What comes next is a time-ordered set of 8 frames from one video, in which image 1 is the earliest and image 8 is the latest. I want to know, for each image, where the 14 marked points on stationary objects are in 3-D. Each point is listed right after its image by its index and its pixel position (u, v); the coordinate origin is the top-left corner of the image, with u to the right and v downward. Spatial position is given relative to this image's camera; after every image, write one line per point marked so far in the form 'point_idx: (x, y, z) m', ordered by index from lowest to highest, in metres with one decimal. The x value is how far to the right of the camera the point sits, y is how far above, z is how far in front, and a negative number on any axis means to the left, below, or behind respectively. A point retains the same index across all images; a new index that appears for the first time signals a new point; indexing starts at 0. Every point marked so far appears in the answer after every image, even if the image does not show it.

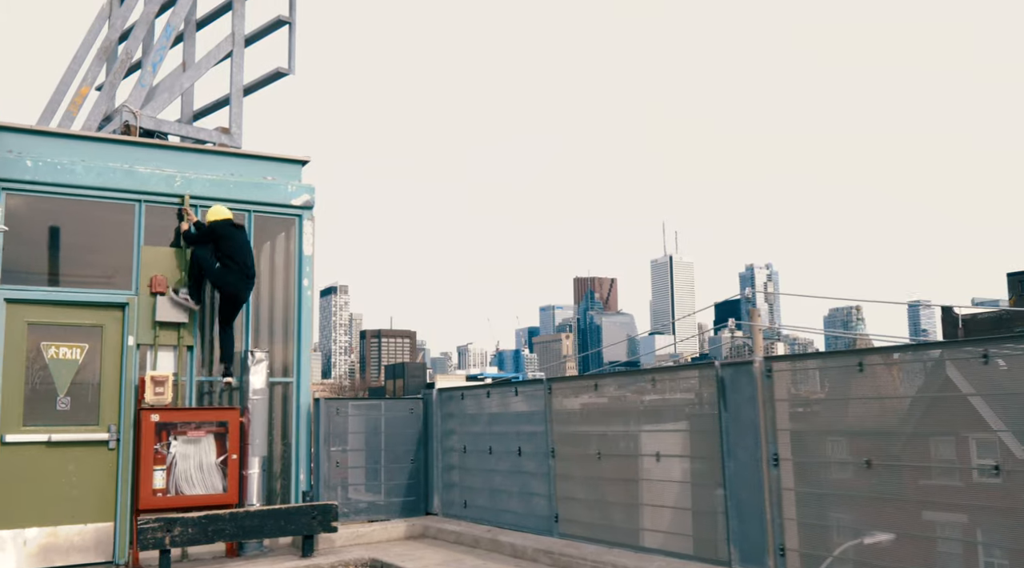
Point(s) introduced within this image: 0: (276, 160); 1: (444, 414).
0: (-2.9, +1.5, +10.9) m
1: (-0.8, -1.7, +11.5) m
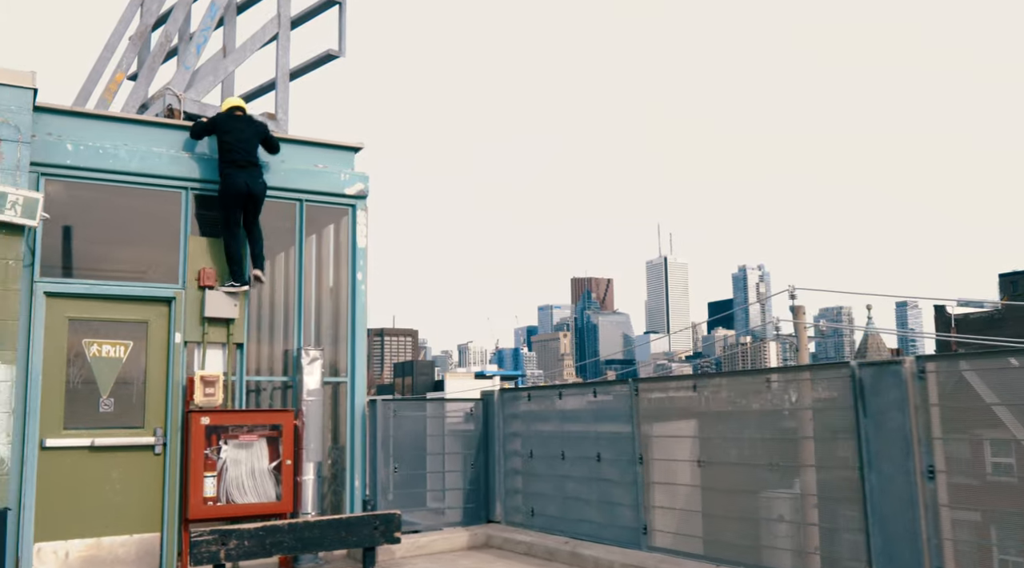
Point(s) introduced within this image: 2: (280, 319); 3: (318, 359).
0: (-2.1, +1.6, +10.3) m
1: (0.0, -1.6, +10.8) m
2: (-2.5, -0.4, +9.7) m
3: (-2.1, -0.8, +9.5) m
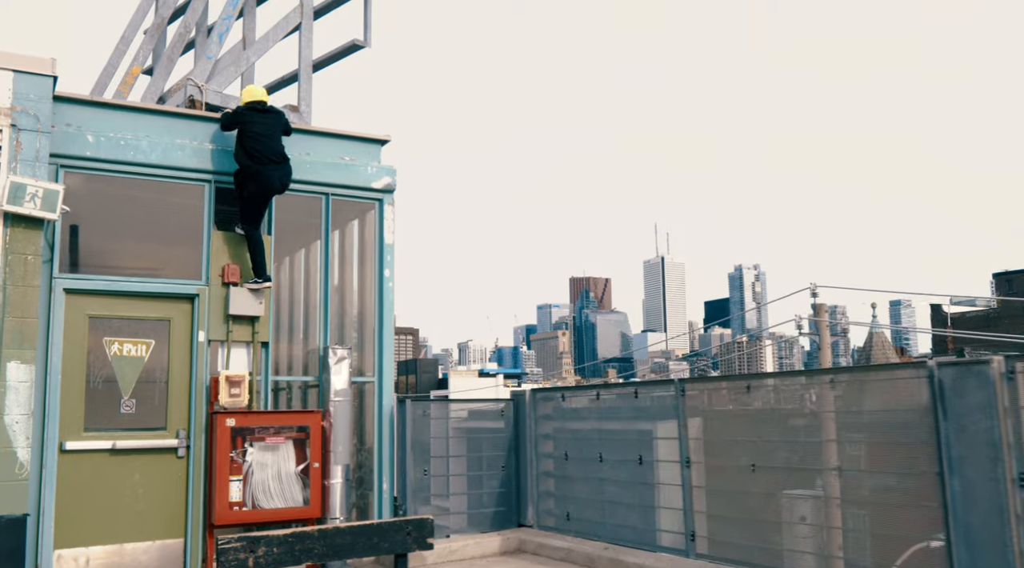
0: (-1.8, +1.6, +9.9) m
1: (+0.4, -1.6, +10.4) m
2: (-2.2, -0.3, +9.3) m
3: (-1.7, -0.8, +9.1) m
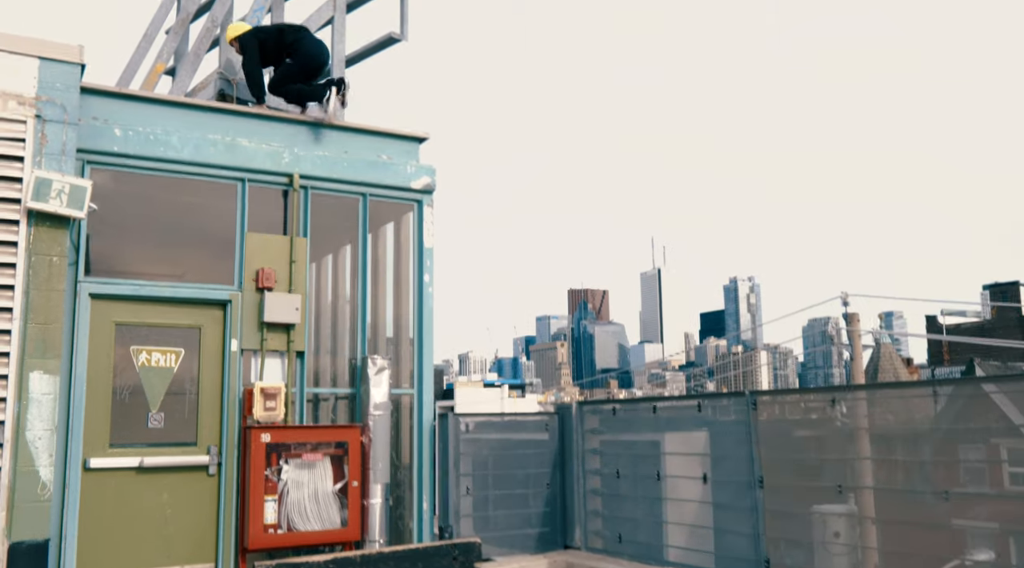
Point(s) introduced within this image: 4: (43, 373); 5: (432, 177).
0: (-1.3, +1.6, +9.4) m
1: (+0.9, -1.7, +9.8) m
2: (-1.7, -0.4, +8.8) m
3: (-1.2, -0.8, +8.6) m
4: (-3.6, -0.7, +6.8) m
5: (-0.9, +1.1, +9.5) m
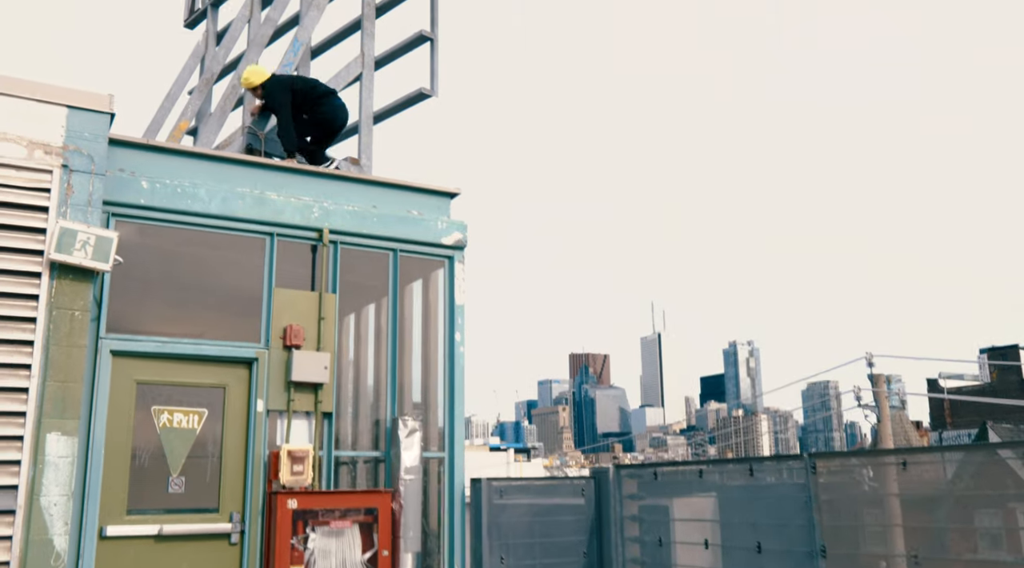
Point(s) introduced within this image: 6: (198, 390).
0: (-0.9, +1.0, +9.1) m
1: (+1.2, -2.3, +9.3) m
2: (-1.3, -0.9, +8.4) m
3: (-0.9, -1.4, +8.2) m
4: (-3.3, -1.1, +6.4) m
5: (-0.5, +0.5, +9.2) m
6: (-2.6, -0.9, +7.4) m
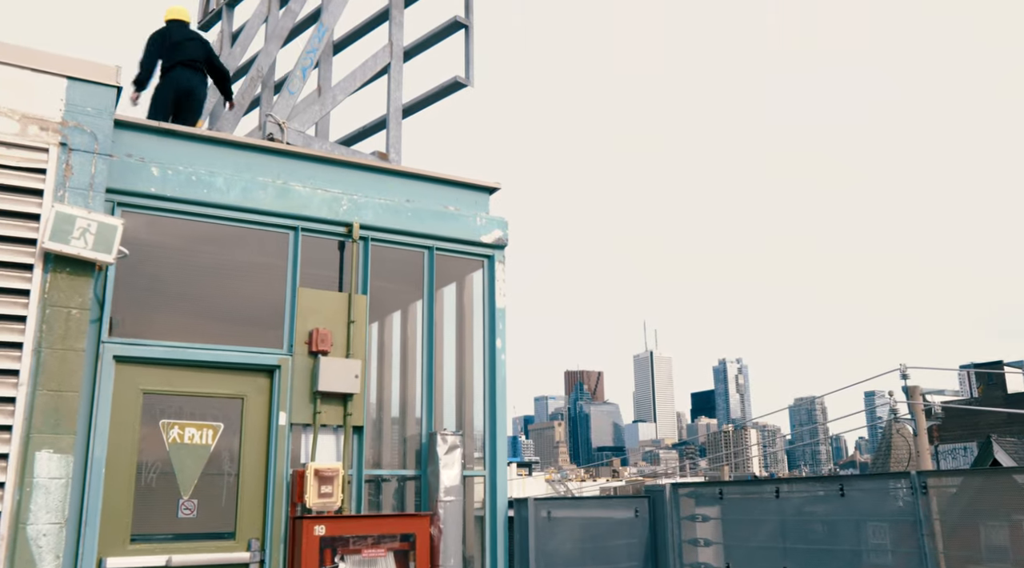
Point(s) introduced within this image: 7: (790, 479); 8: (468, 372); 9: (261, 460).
0: (-0.5, +0.9, +8.3) m
1: (+1.7, -2.3, +8.4) m
2: (-0.9, -0.9, +7.5) m
3: (-0.5, -1.4, +7.3) m
4: (-2.9, -1.1, +5.6) m
5: (-0.1, +0.5, +8.4) m
6: (-2.2, -0.9, +6.6) m
7: (+2.3, -1.7, +7.4) m
8: (-0.4, -0.8, +7.9) m
9: (-1.9, -1.3, +6.6) m
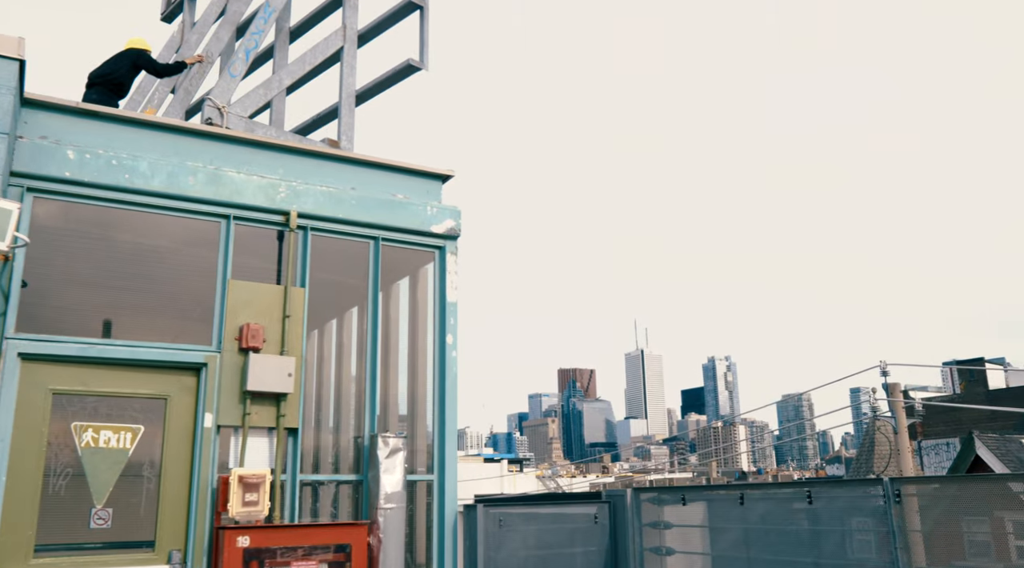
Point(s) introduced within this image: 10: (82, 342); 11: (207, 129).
0: (-0.9, +1.0, +7.8) m
1: (+1.2, -2.2, +8.0) m
2: (-1.3, -0.9, +7.1) m
3: (-0.9, -1.3, +6.8) m
4: (-3.3, -1.0, +5.1) m
5: (-0.5, +0.6, +8.0) m
6: (-2.6, -0.8, +6.1) m
7: (+1.9, -1.6, +7.0) m
8: (-0.8, -0.7, +7.5) m
9: (-2.3, -1.3, +6.1) m
10: (-2.9, -0.4, +6.0) m
11: (-2.4, +1.2, +6.9) m
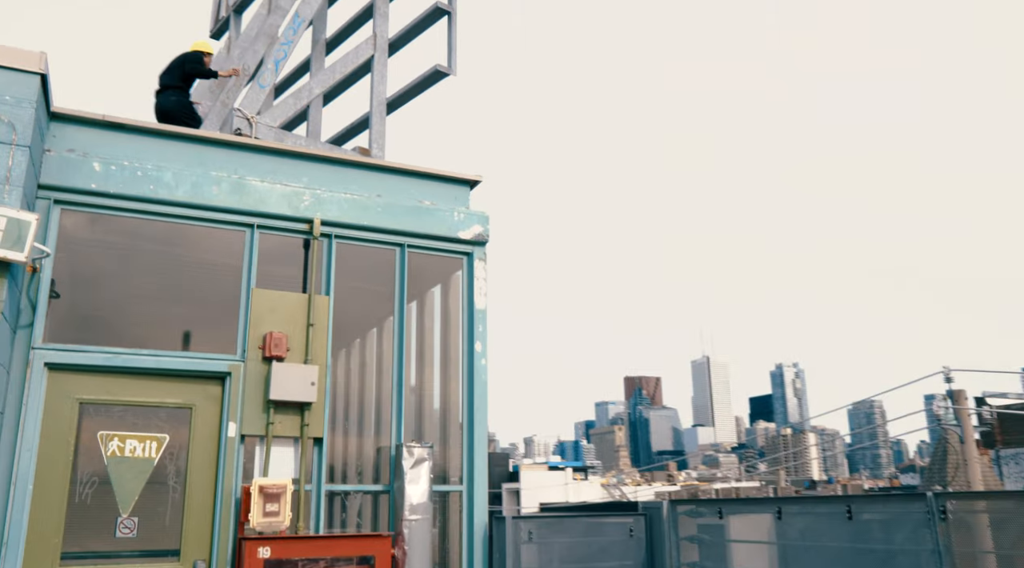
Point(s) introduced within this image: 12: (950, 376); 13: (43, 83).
0: (-0.7, +0.9, +7.8) m
1: (+1.5, -2.3, +7.7) m
2: (-1.1, -0.9, +7.0) m
3: (-0.7, -1.3, +6.7) m
4: (-3.2, -1.1, +5.1) m
5: (-0.2, +0.5, +7.9) m
6: (-2.5, -0.9, +6.1) m
7: (+2.1, -1.6, +6.7) m
8: (-0.6, -0.8, +7.4) m
9: (-2.1, -1.3, +6.1) m
10: (-2.8, -0.5, +6.0) m
11: (-2.2, +1.2, +7.0) m
12: (+10.0, -2.1, +19.9) m
13: (-3.0, +1.3, +5.7) m
